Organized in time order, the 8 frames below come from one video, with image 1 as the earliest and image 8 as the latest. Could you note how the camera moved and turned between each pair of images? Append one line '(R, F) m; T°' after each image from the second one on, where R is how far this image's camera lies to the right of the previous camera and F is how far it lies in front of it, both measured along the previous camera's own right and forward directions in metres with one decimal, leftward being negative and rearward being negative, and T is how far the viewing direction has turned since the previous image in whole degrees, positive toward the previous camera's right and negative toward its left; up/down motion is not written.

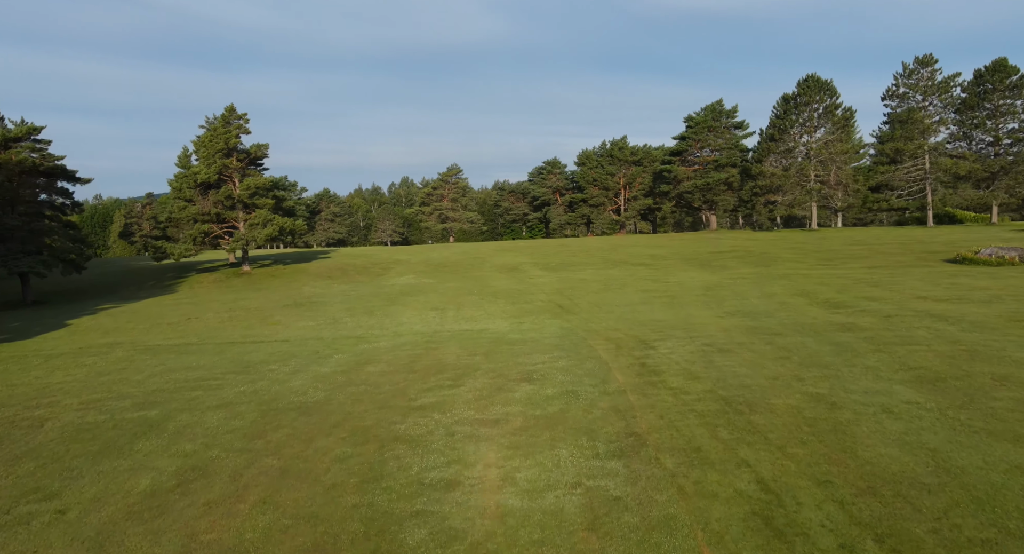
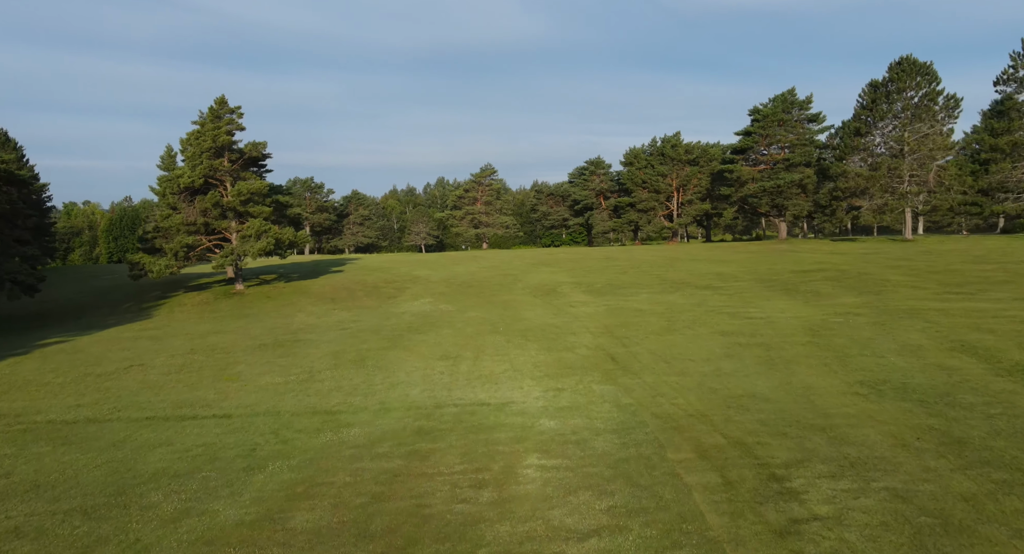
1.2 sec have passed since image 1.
(+0.1, +5.5) m; -3°
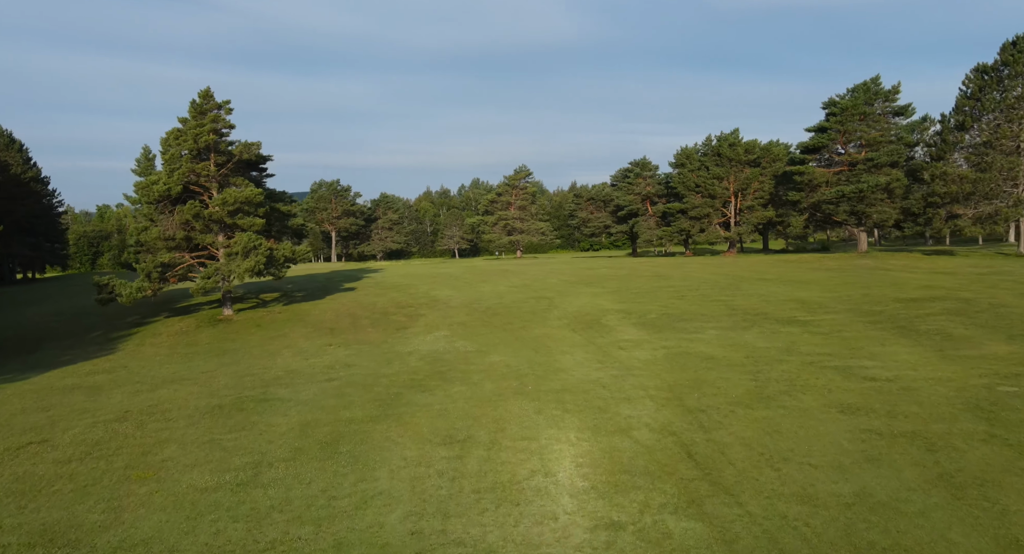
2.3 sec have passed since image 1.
(+0.1, +4.9) m; -3°
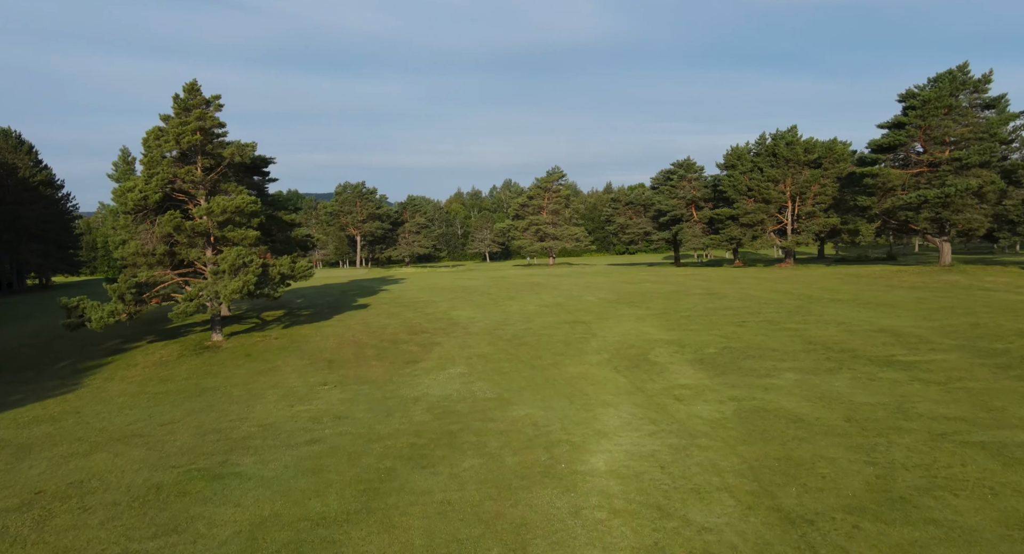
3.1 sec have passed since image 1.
(+0.1, +3.7) m; -3°
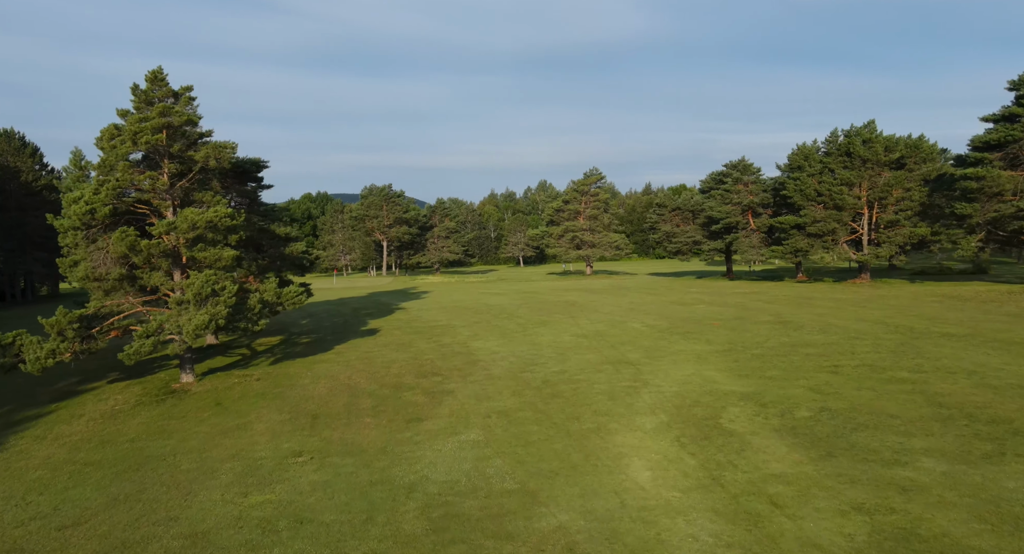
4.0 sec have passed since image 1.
(+0.1, +4.3) m; -3°
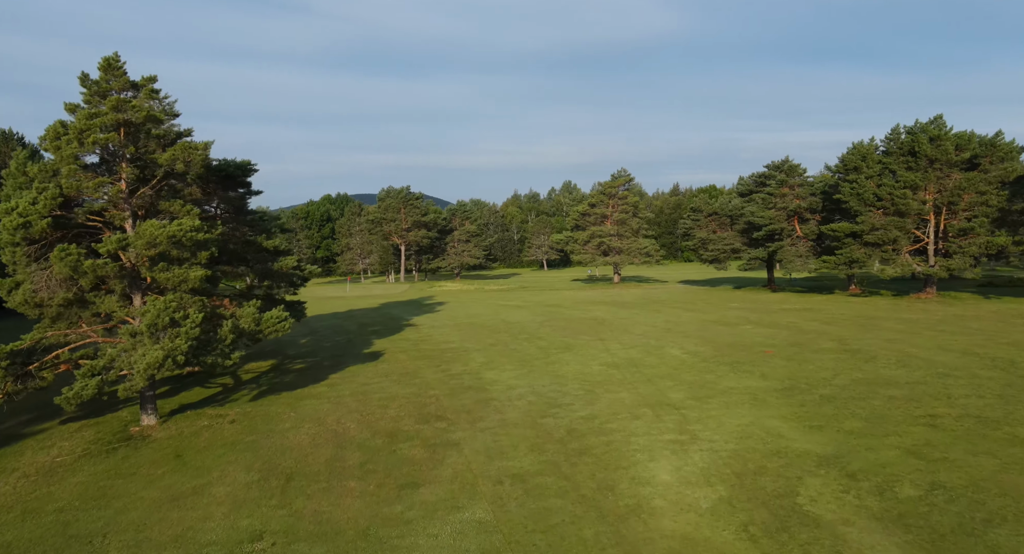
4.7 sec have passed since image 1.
(+0.1, +3.1) m; -2°
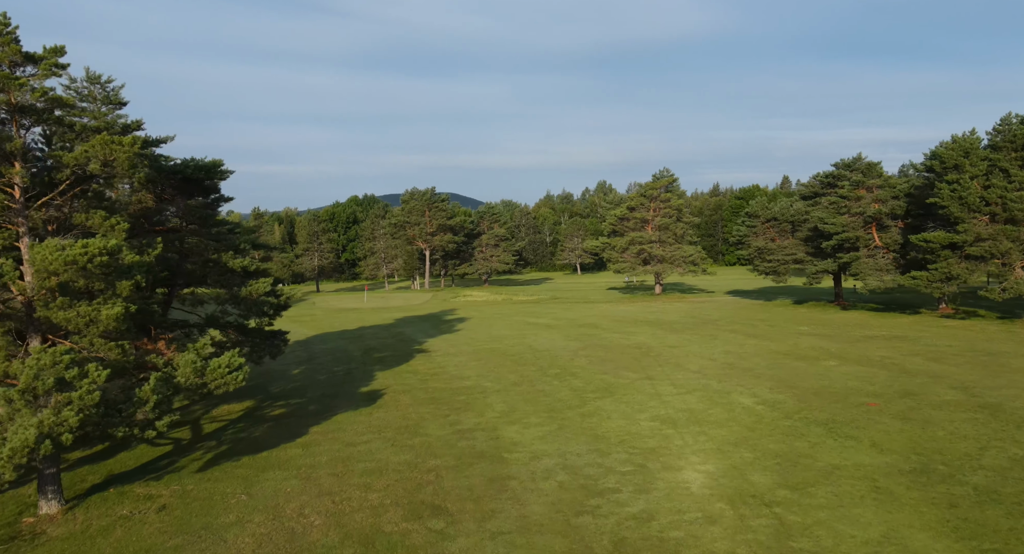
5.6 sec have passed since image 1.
(+0.1, +4.4) m; -3°
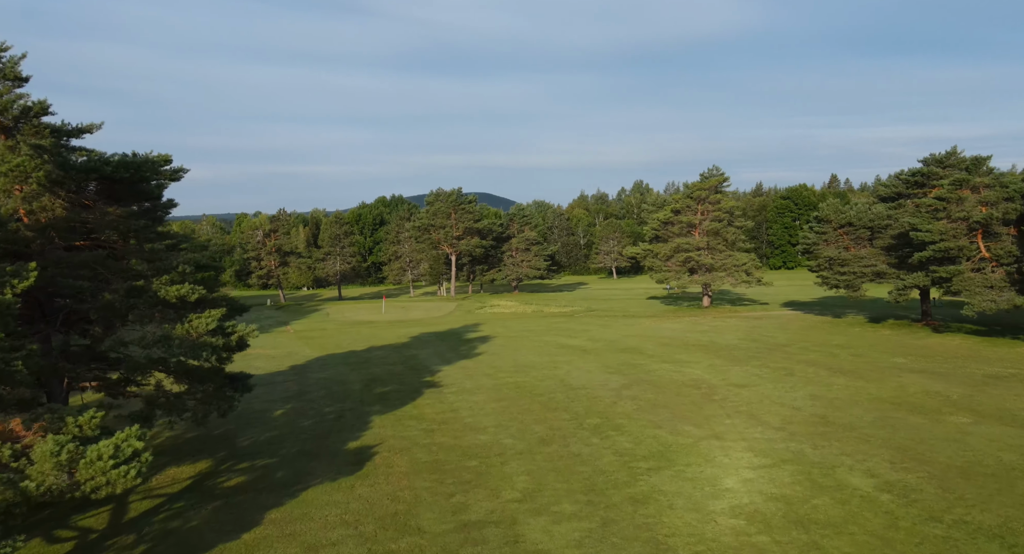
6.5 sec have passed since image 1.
(+0.1, +4.5) m; -3°
